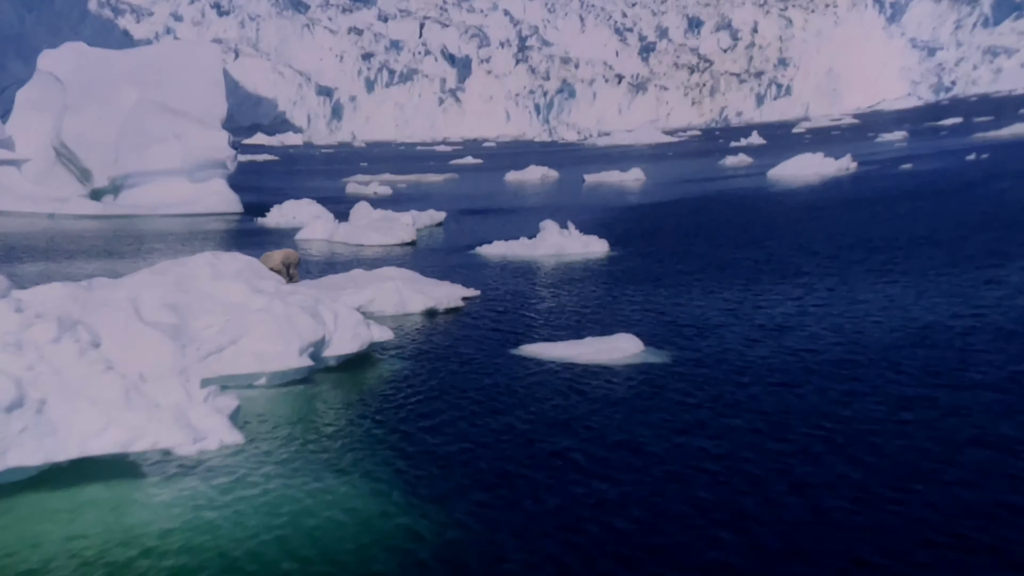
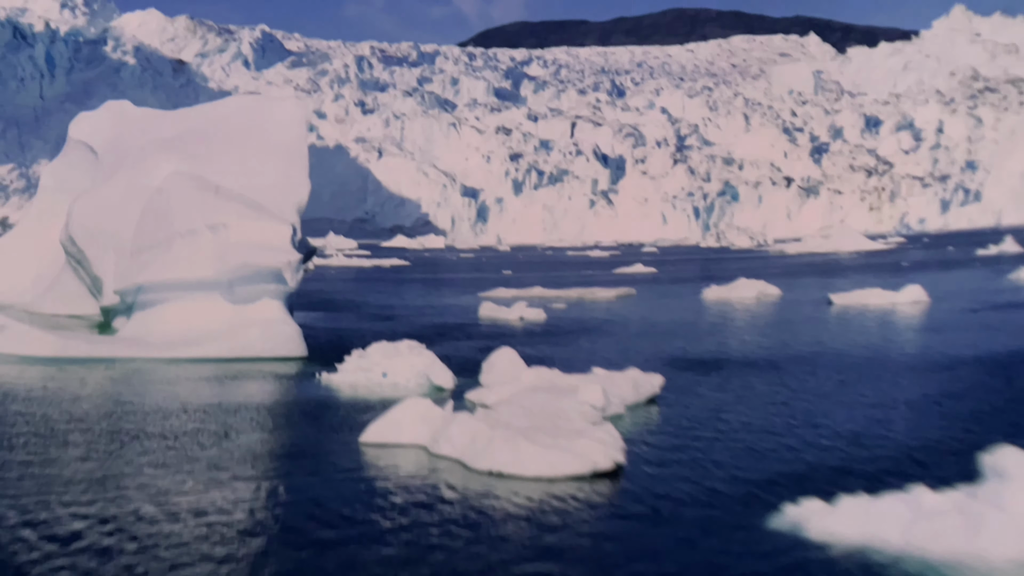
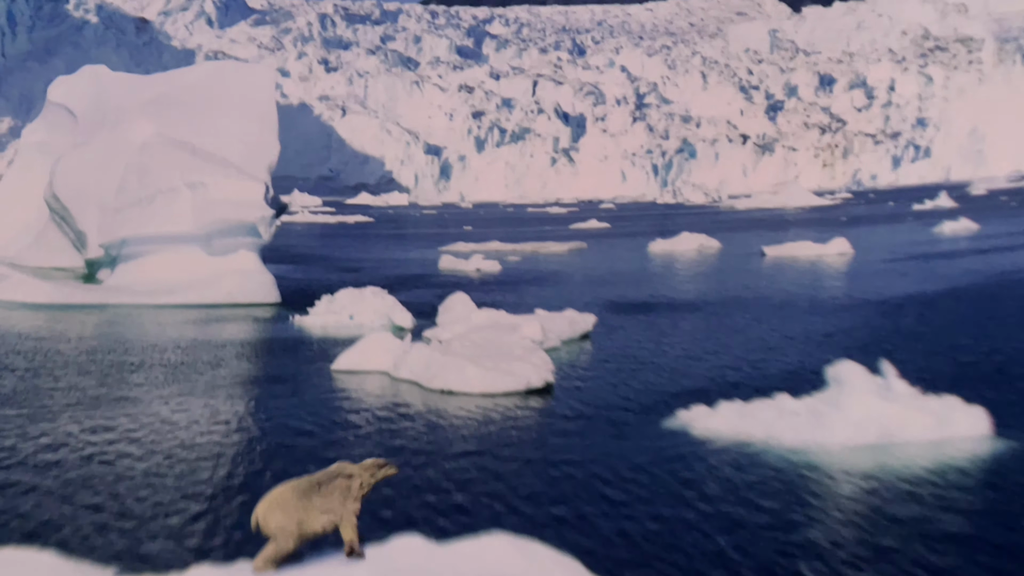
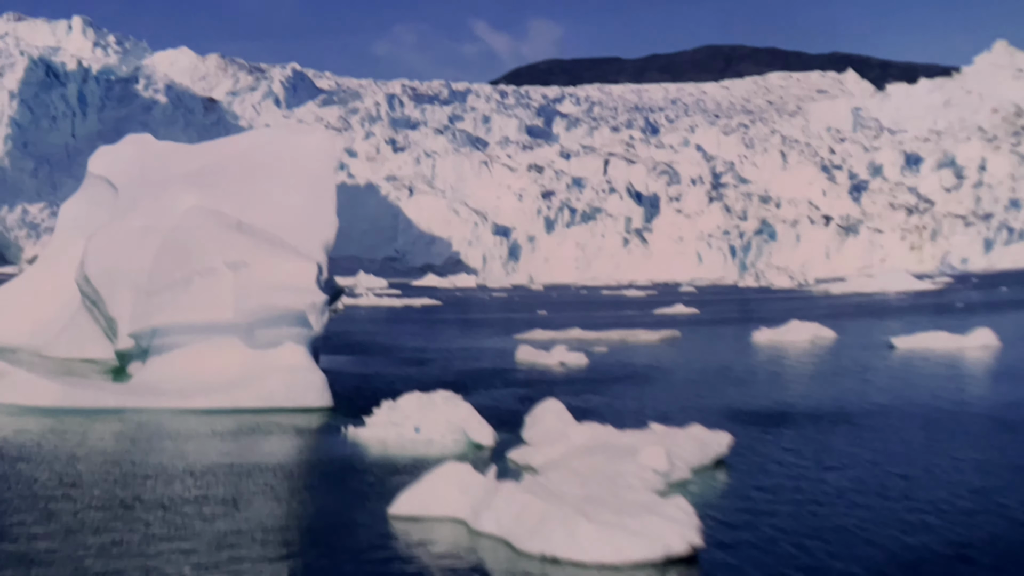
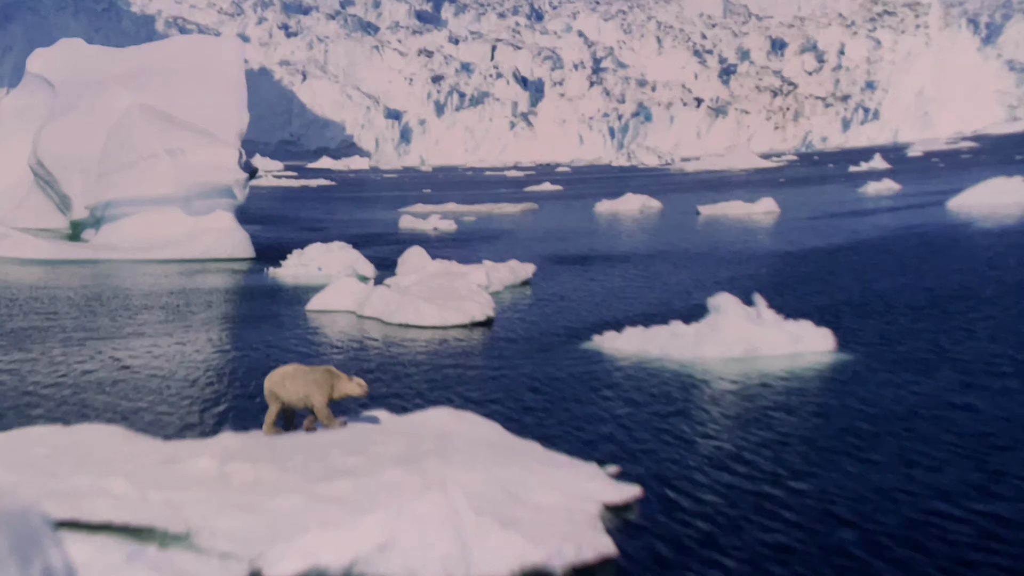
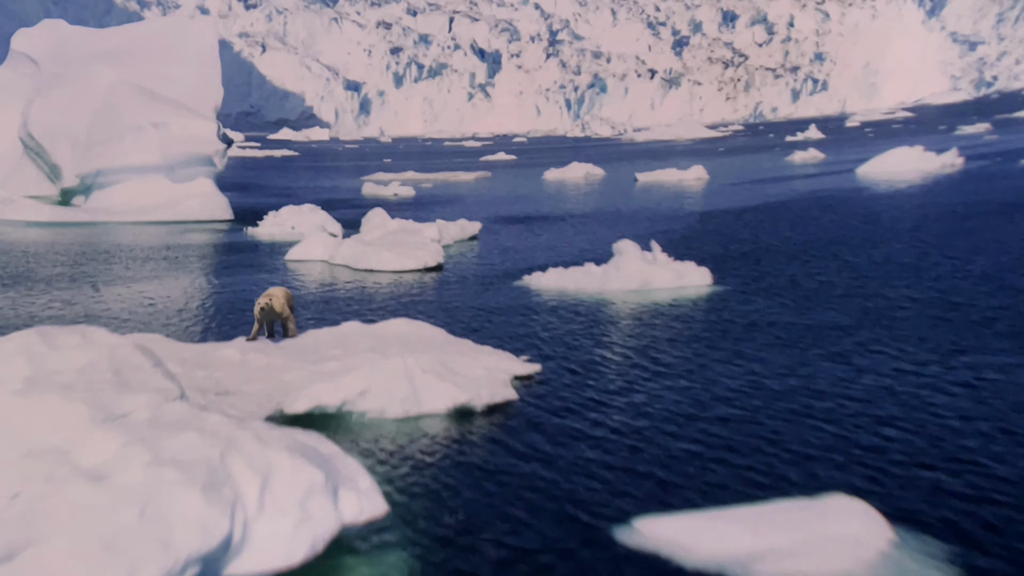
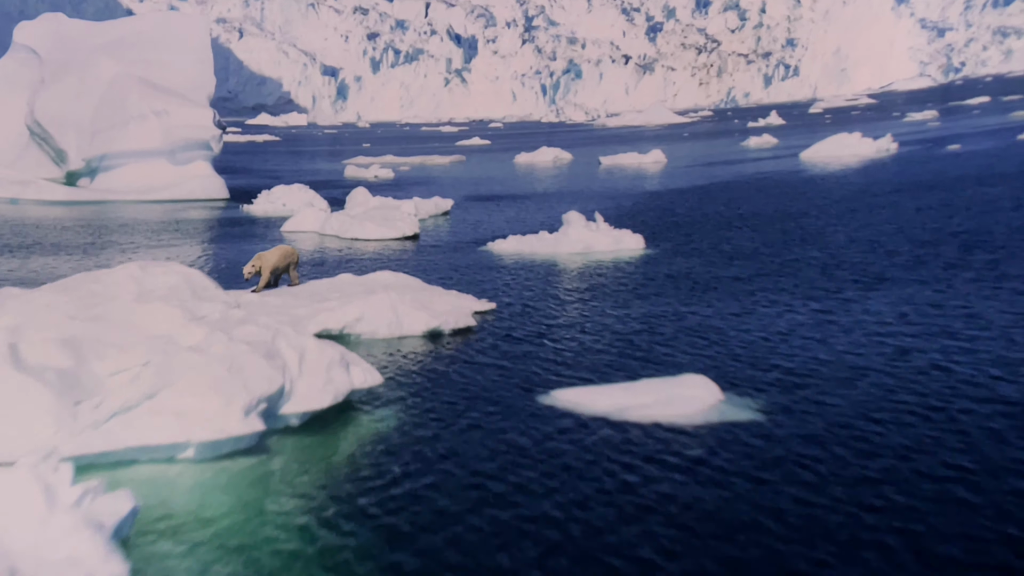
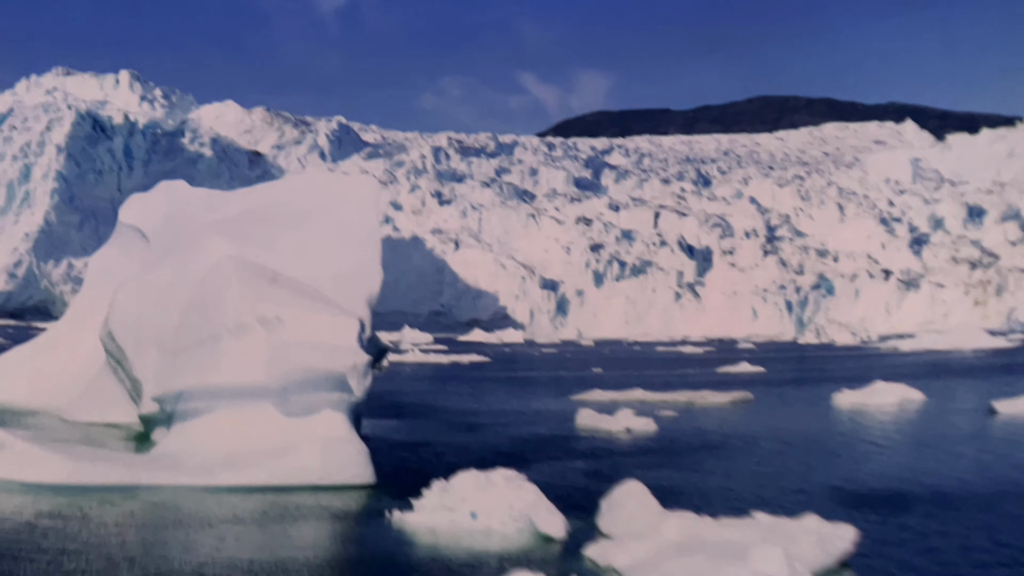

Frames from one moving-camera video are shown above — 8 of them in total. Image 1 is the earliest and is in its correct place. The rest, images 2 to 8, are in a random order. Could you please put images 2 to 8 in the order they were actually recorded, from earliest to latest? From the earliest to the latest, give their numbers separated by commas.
7, 6, 5, 3, 2, 4, 8
